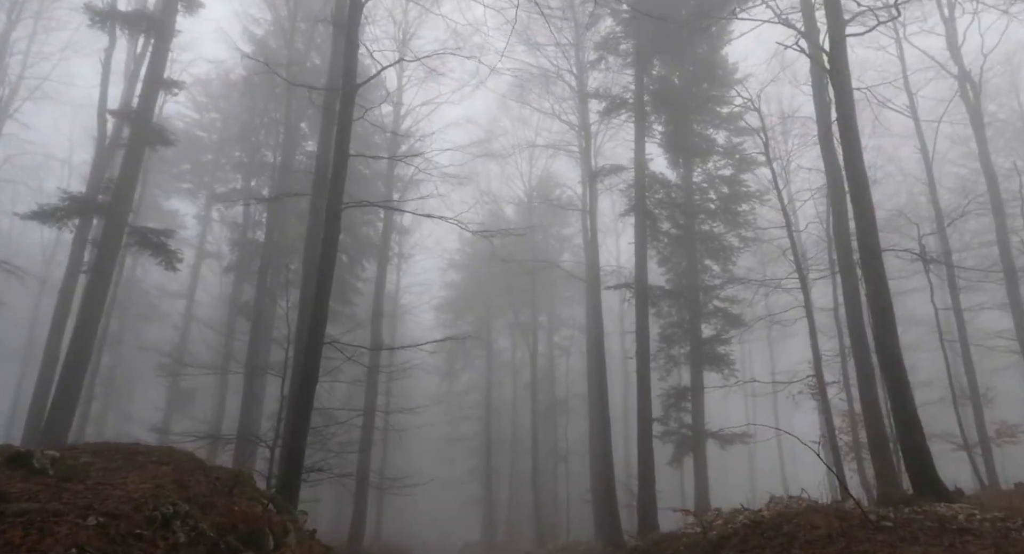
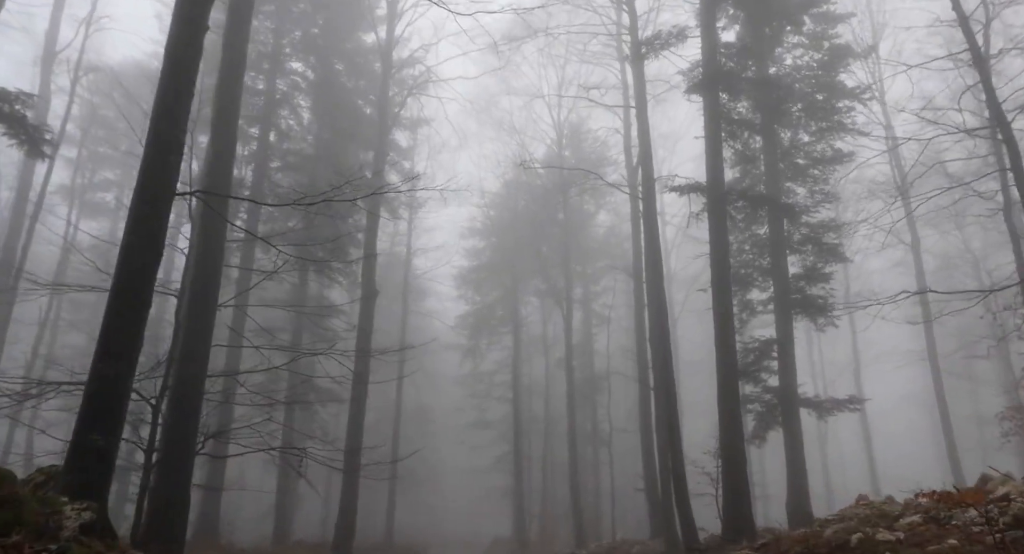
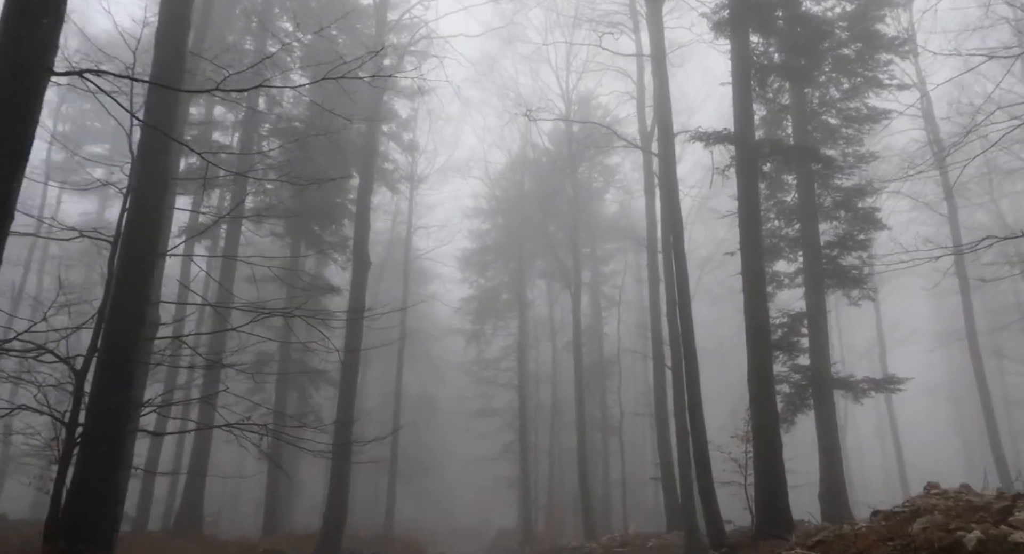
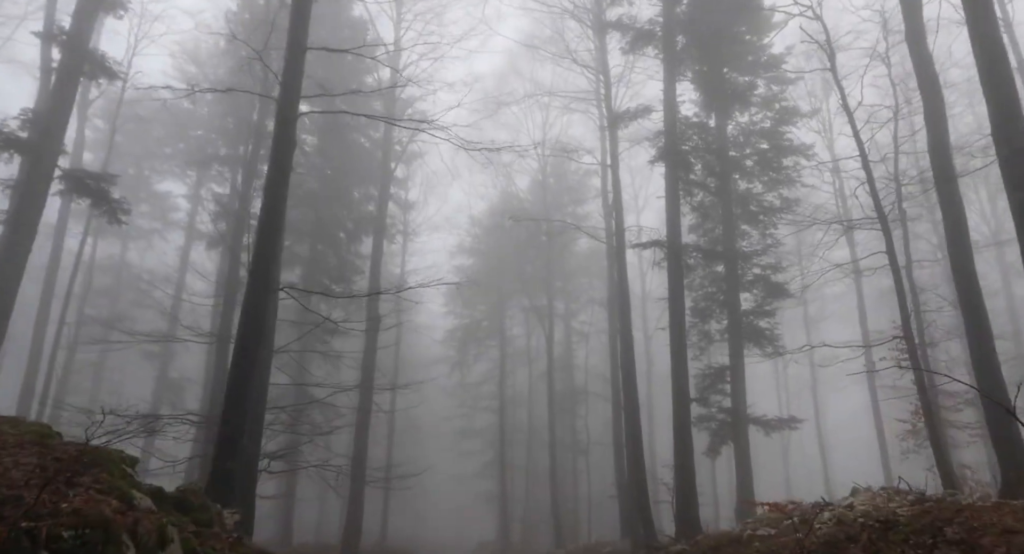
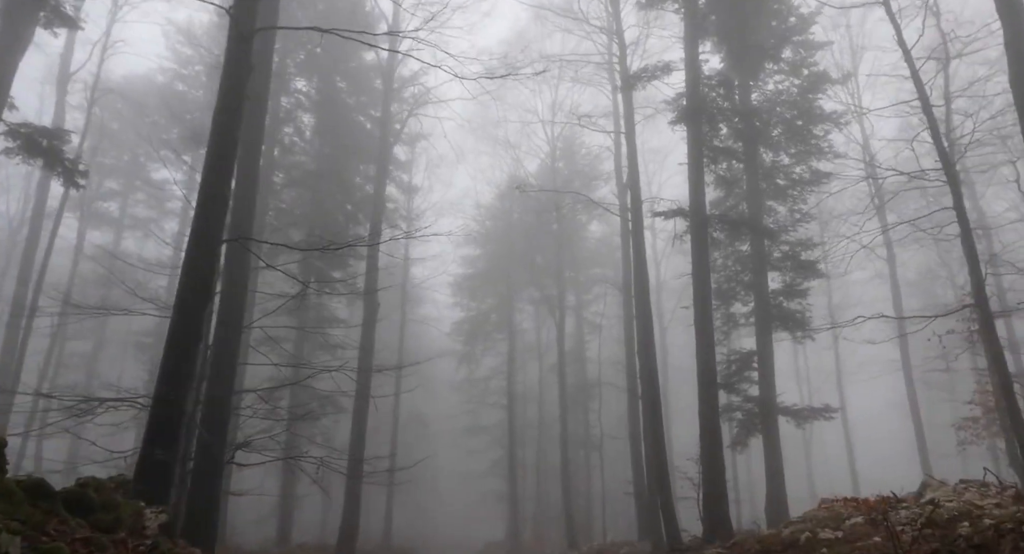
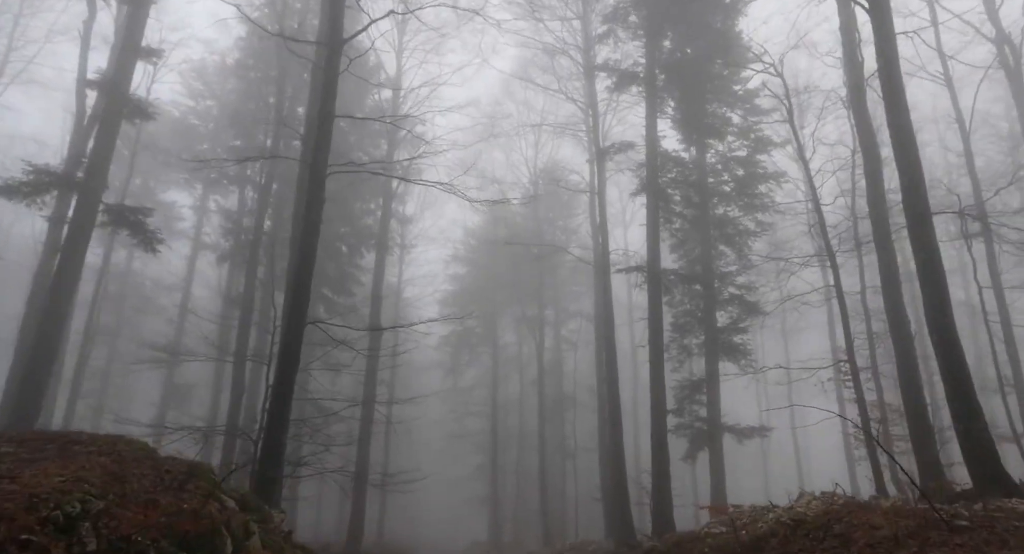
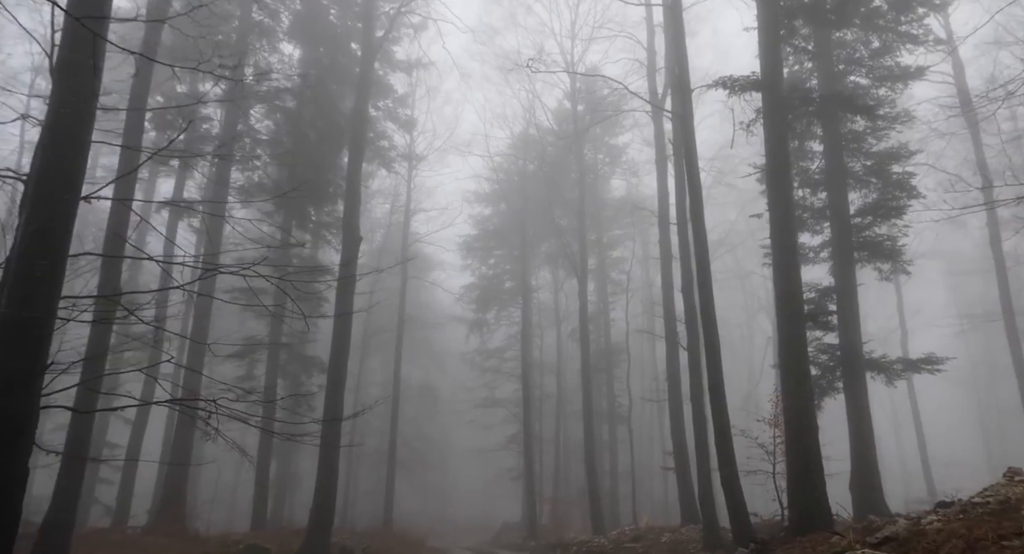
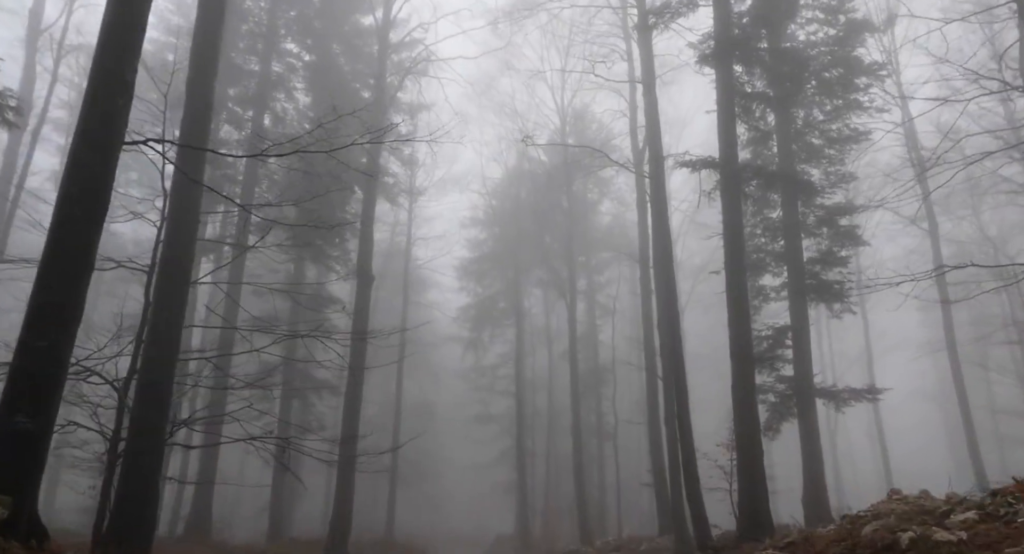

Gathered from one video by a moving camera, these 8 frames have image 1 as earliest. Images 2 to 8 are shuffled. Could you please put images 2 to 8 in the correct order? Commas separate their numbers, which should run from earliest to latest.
6, 4, 5, 2, 8, 3, 7
